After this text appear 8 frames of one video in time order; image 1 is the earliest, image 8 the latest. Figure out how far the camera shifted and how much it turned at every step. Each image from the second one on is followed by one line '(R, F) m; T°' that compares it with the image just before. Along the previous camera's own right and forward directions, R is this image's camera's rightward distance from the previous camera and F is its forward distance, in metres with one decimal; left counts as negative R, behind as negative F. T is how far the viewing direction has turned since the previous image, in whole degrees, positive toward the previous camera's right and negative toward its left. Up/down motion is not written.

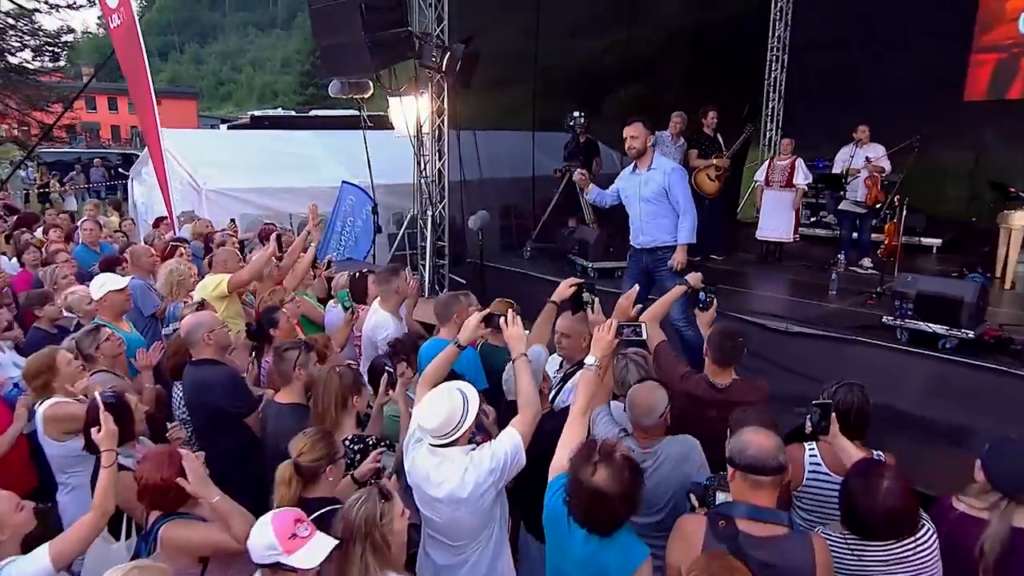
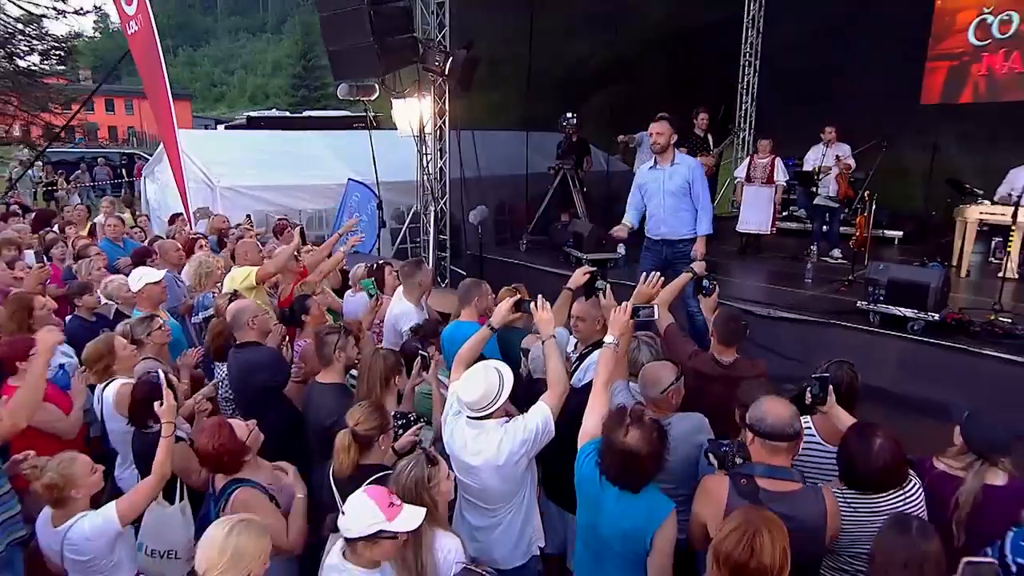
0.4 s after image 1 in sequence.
(-0.3, -0.3) m; +3°
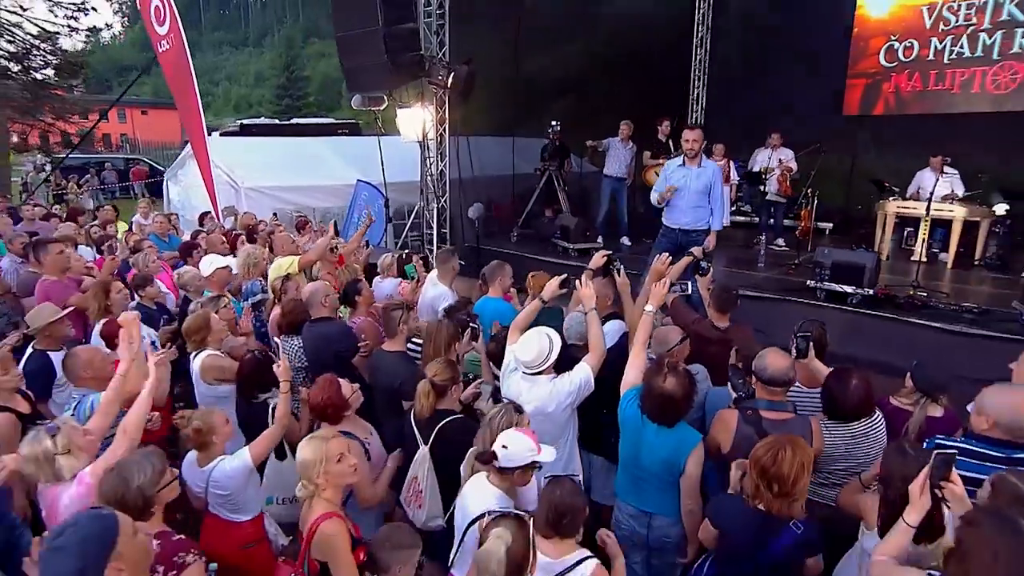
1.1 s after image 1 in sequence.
(-0.7, -0.7) m; +6°
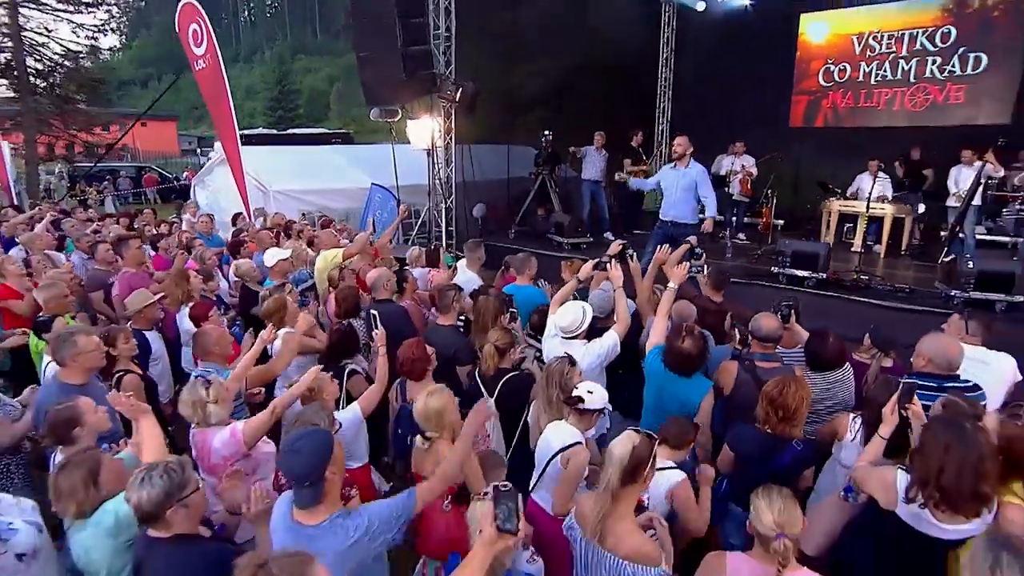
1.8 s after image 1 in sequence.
(-0.7, -0.7) m; +5°
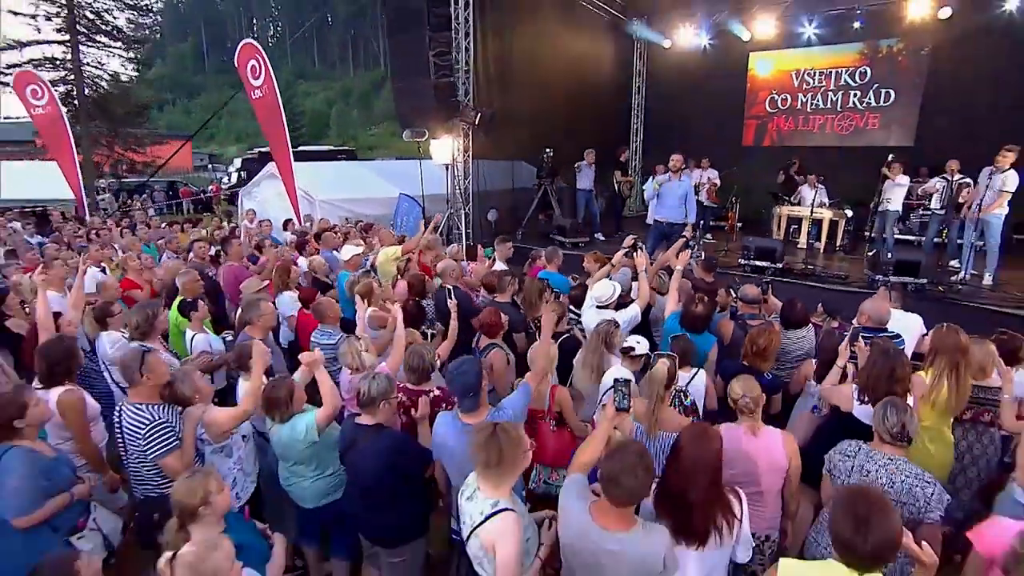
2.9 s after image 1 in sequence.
(-0.9, -1.2) m; +5°
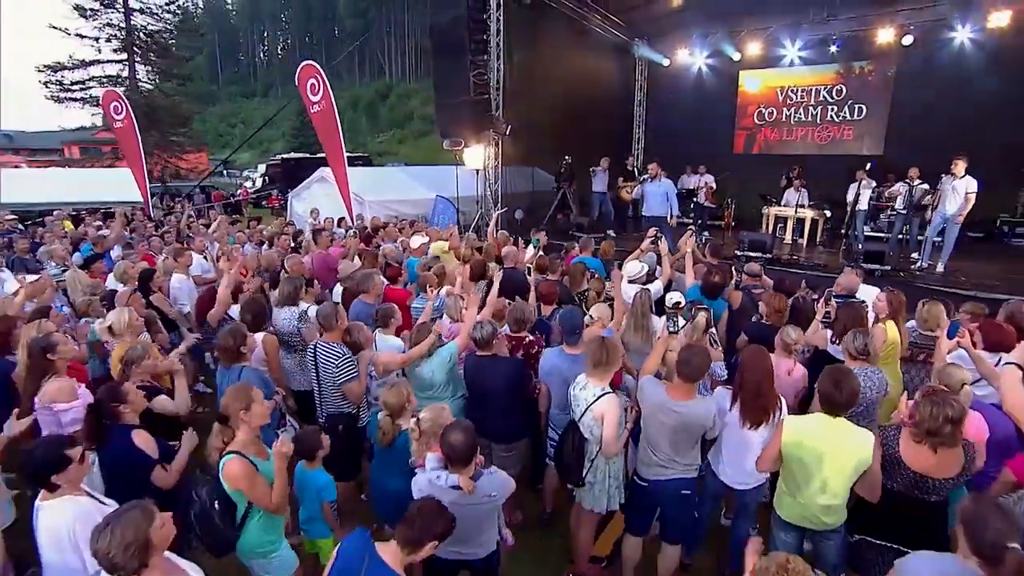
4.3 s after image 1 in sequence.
(-0.5, -1.1) m; +1°
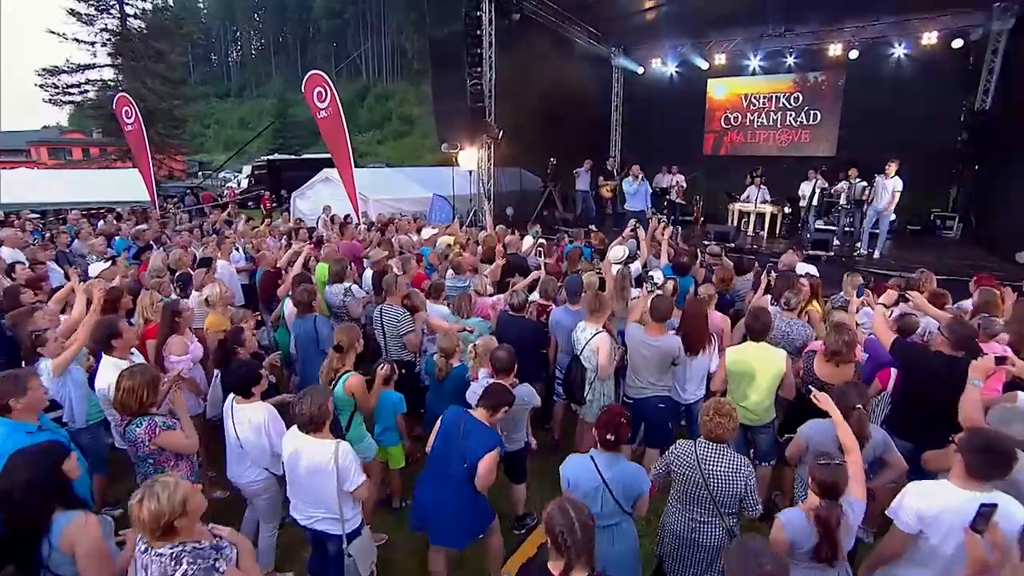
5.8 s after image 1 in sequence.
(-0.2, -0.9) m; +2°
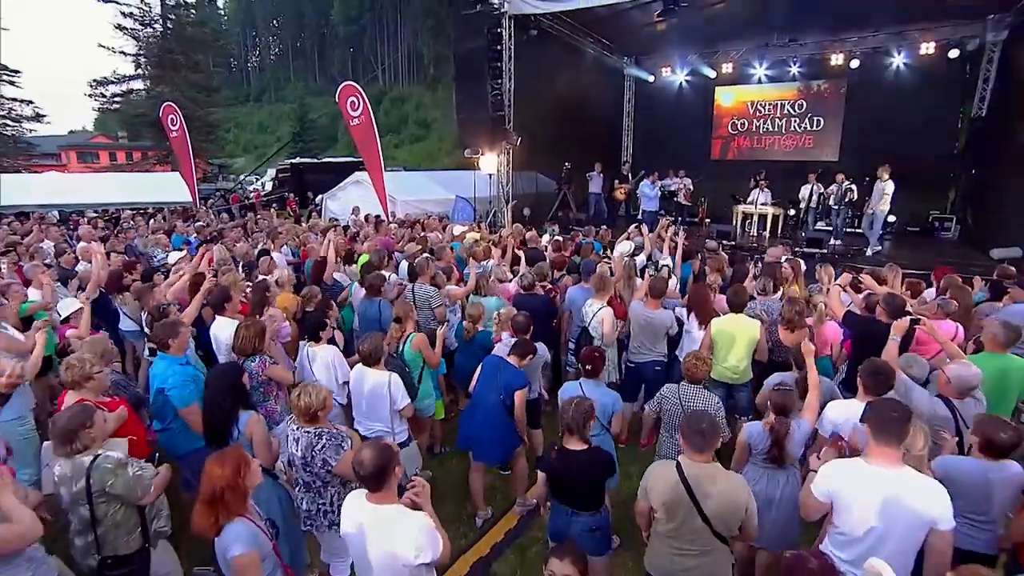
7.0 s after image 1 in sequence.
(0.0, -0.7) m; -1°
